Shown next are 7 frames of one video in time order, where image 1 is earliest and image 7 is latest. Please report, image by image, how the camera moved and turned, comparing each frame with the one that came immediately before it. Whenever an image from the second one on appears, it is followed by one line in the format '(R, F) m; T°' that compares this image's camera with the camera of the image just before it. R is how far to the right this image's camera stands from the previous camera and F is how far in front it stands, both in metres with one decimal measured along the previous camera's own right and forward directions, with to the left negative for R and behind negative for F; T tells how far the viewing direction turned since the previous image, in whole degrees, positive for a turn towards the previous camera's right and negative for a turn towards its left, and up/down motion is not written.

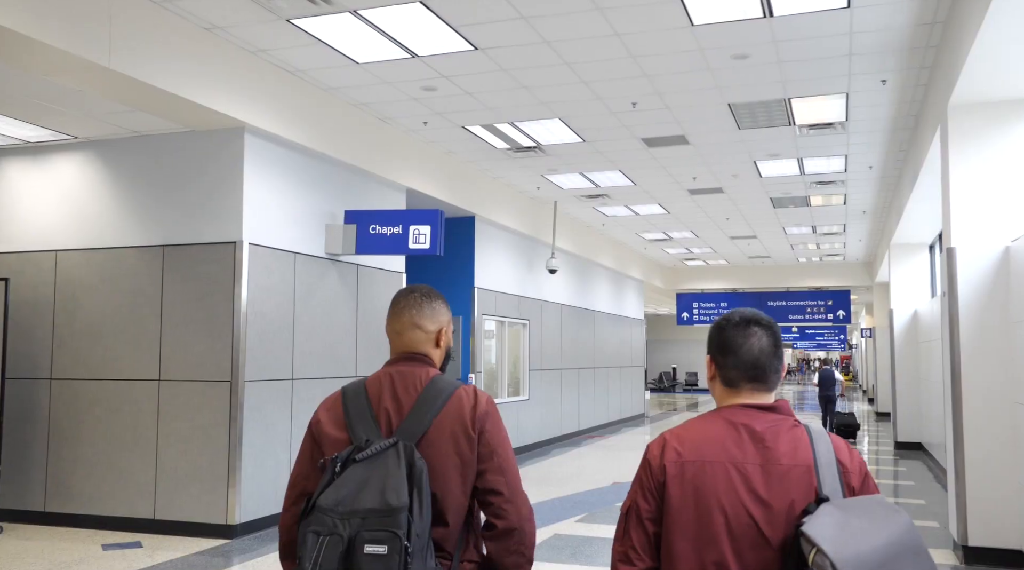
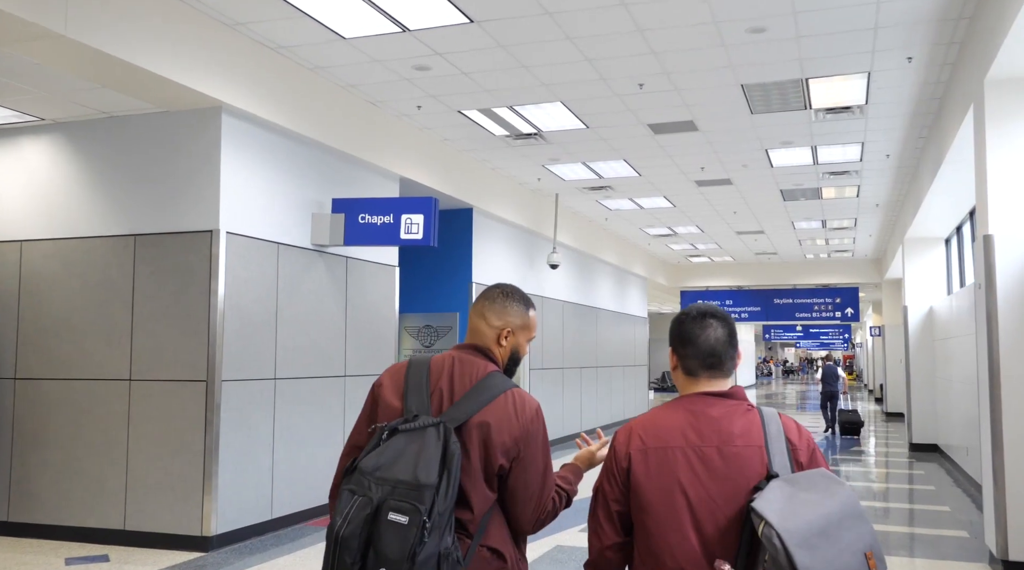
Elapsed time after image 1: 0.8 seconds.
(0.0, +0.5) m; 0°
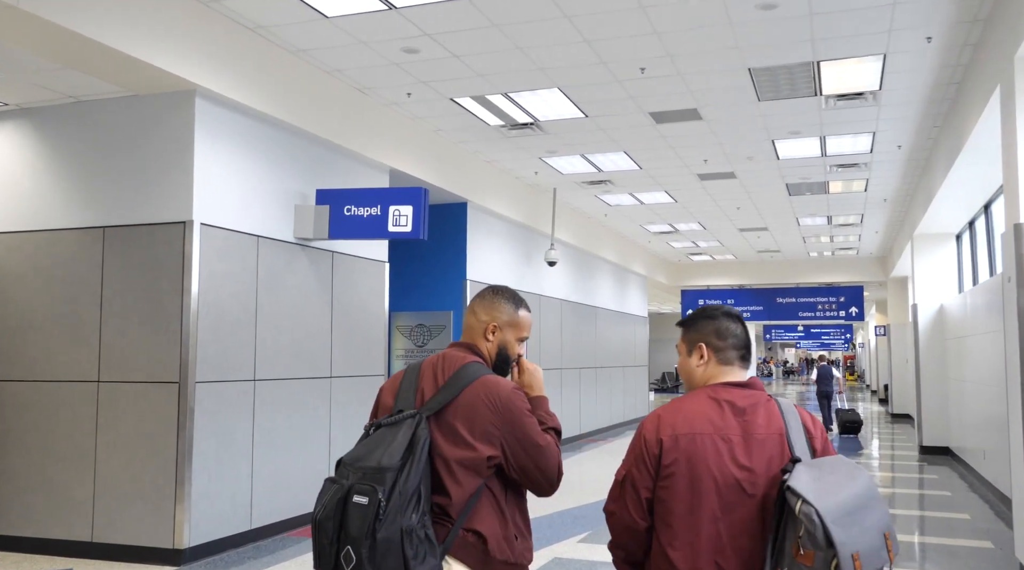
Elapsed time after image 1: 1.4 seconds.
(0.0, +0.5) m; 0°
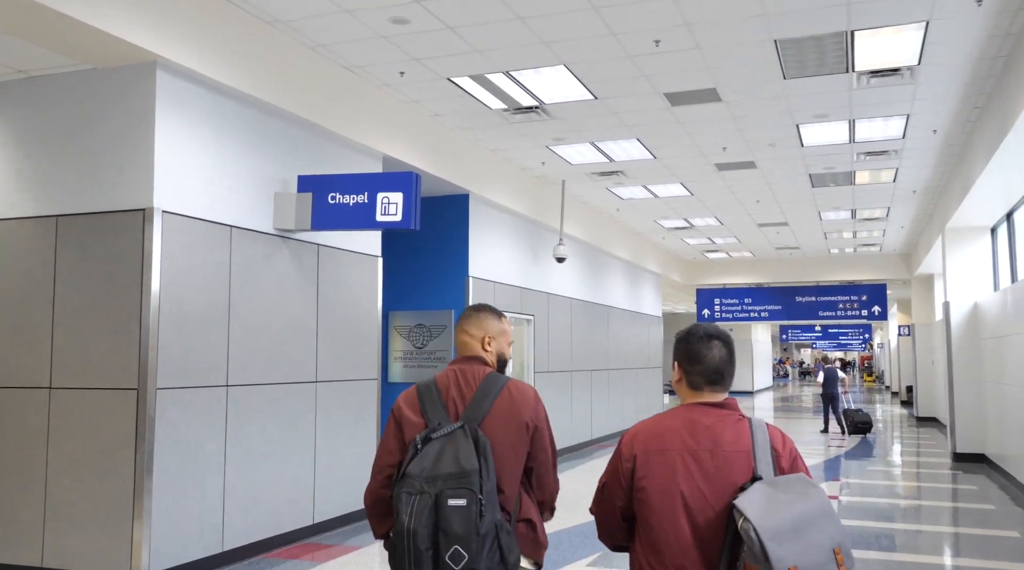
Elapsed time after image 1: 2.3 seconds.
(+0.1, +0.7) m; -1°
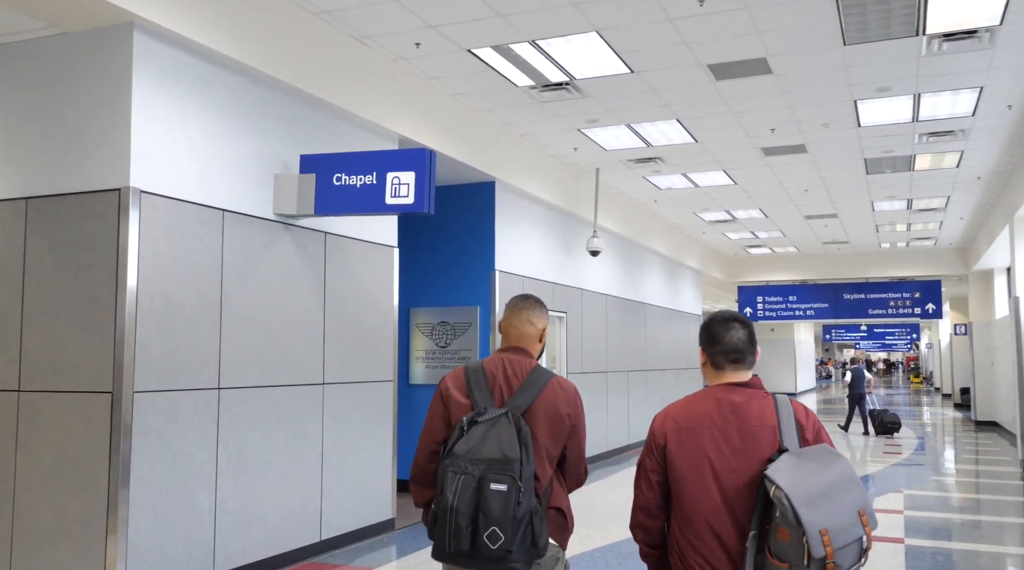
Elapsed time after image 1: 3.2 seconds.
(+0.1, +0.8) m; -2°
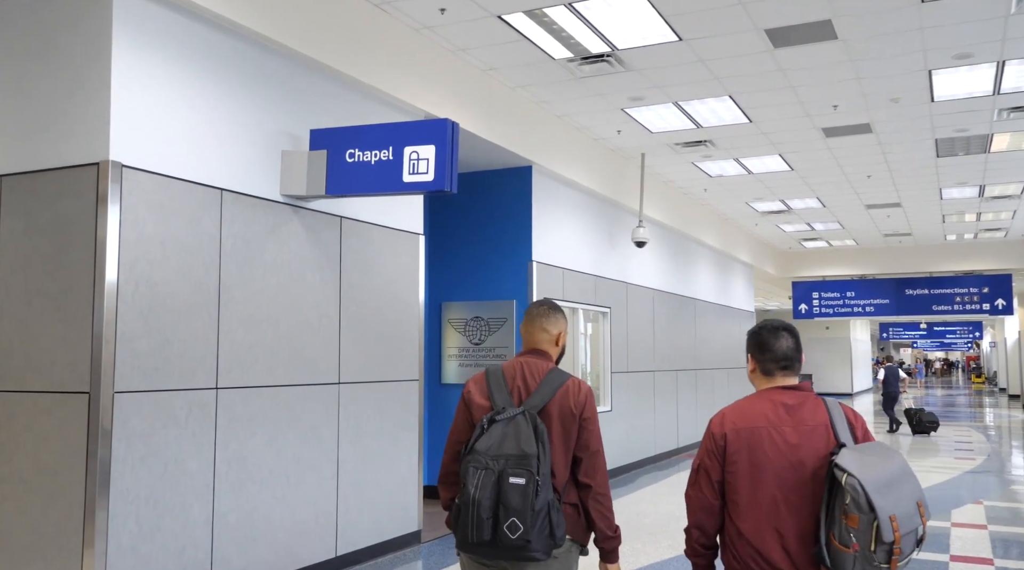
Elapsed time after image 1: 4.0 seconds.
(+0.1, +0.7) m; -3°
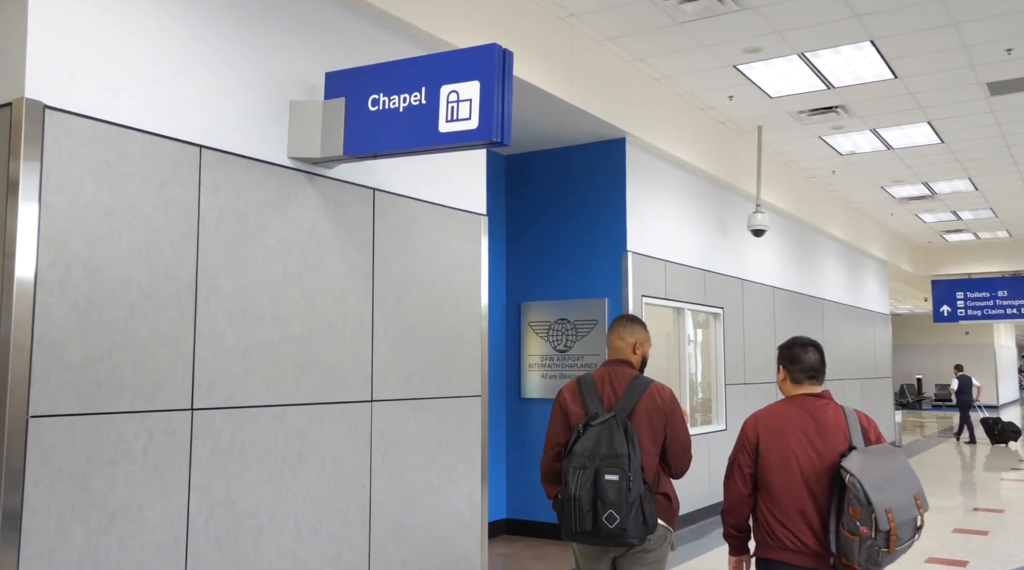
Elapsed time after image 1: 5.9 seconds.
(+0.1, +1.4) m; -7°
